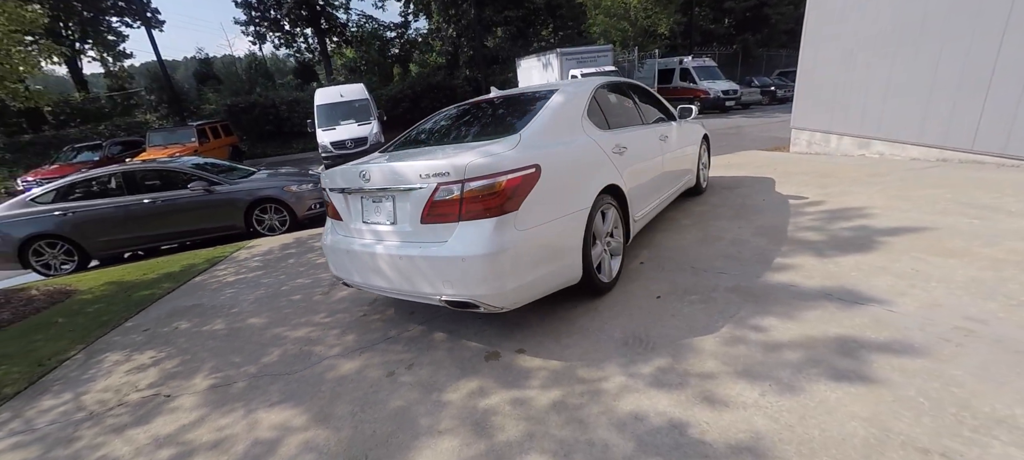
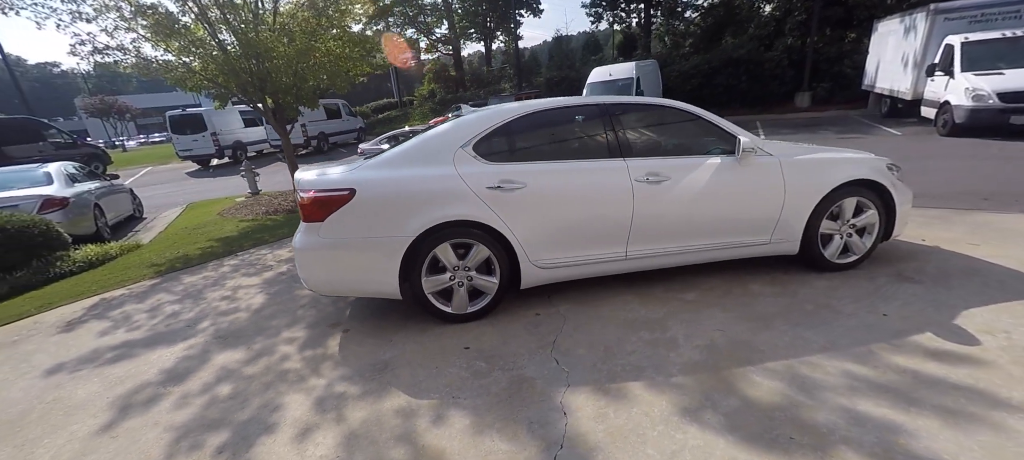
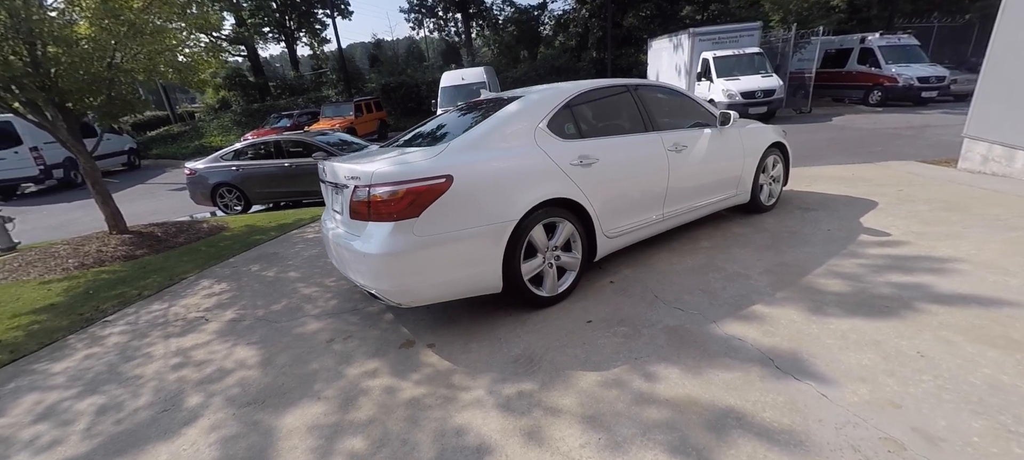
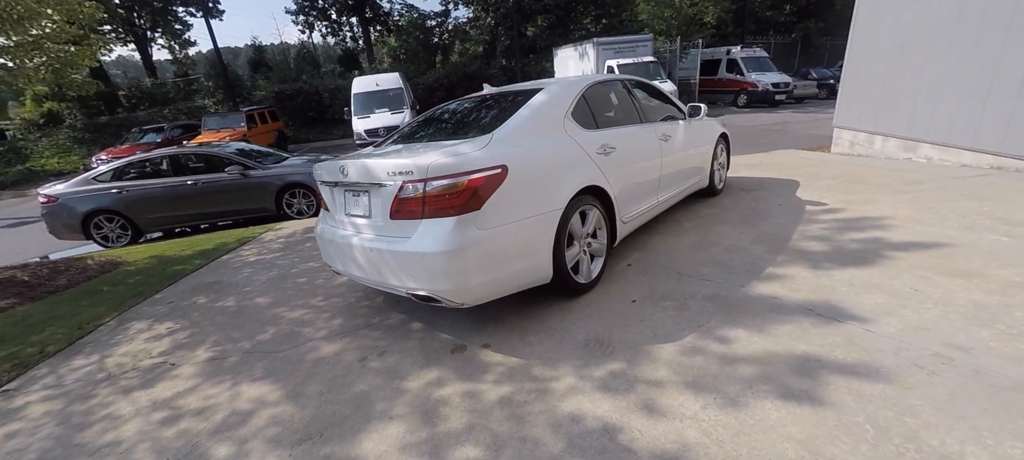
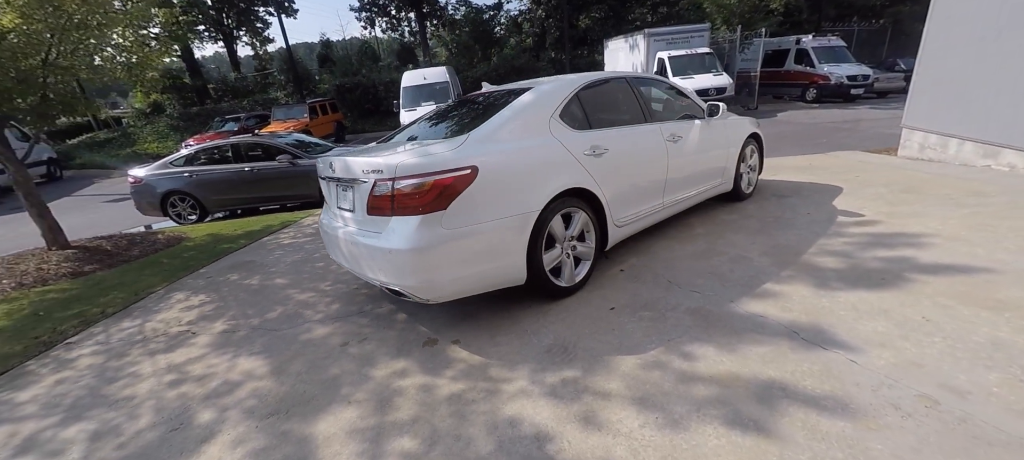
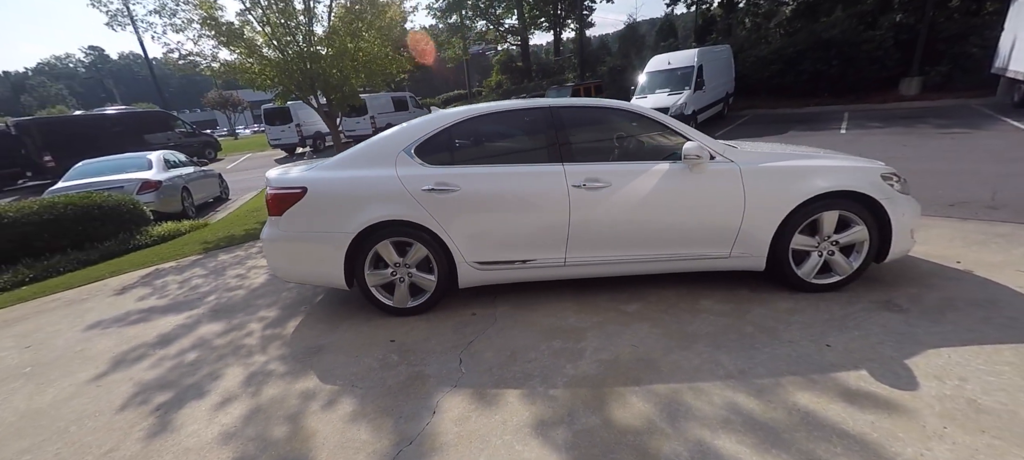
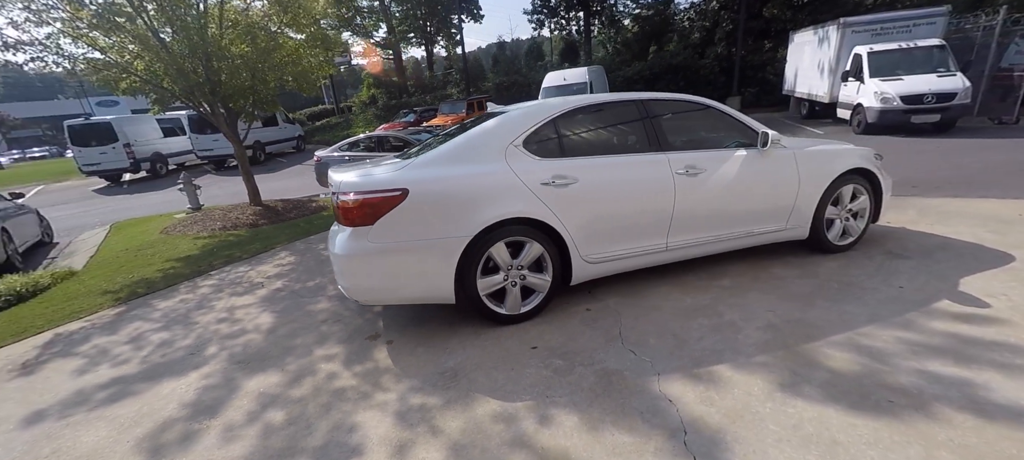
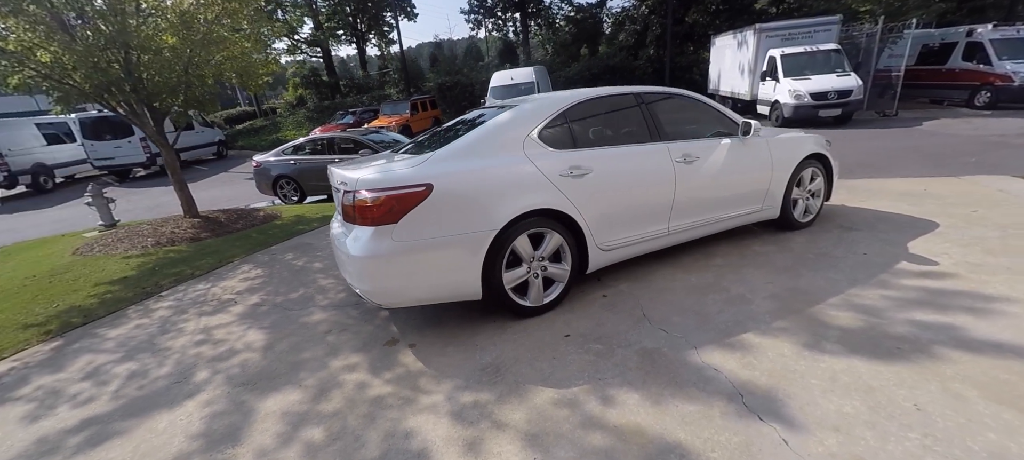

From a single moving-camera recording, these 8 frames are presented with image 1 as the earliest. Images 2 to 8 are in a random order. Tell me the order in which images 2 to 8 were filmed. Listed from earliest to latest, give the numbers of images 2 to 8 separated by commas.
4, 5, 3, 8, 7, 2, 6
